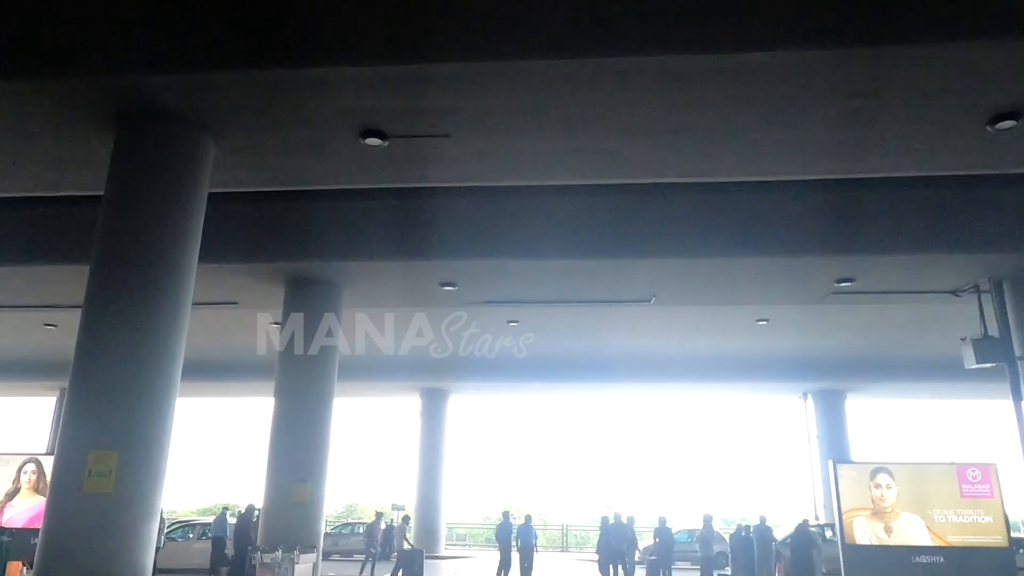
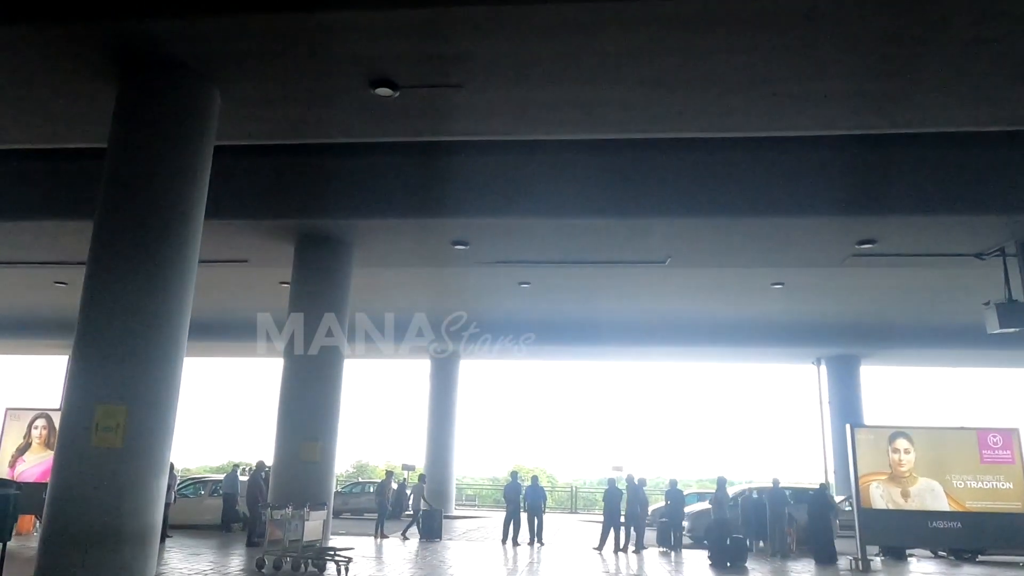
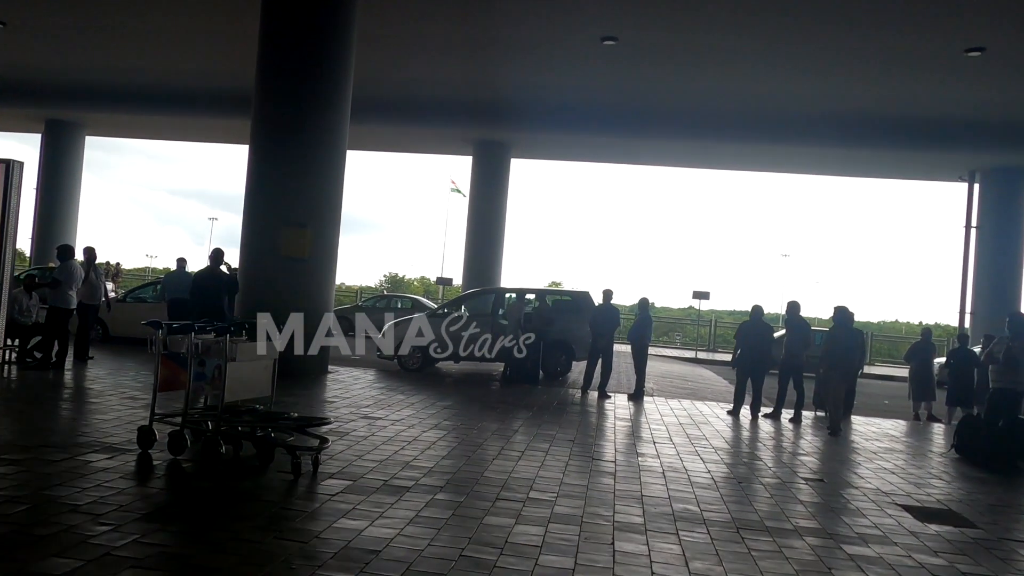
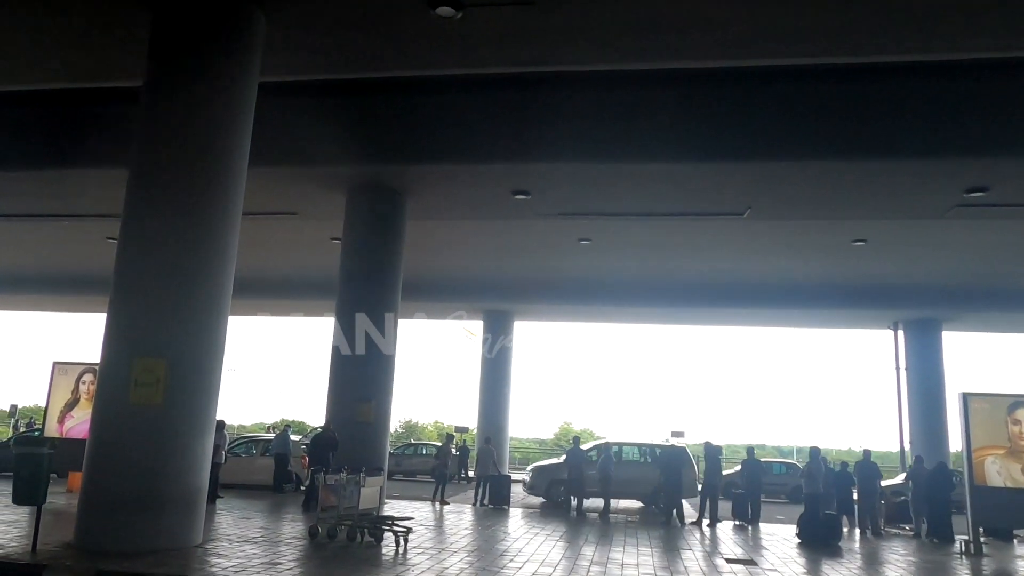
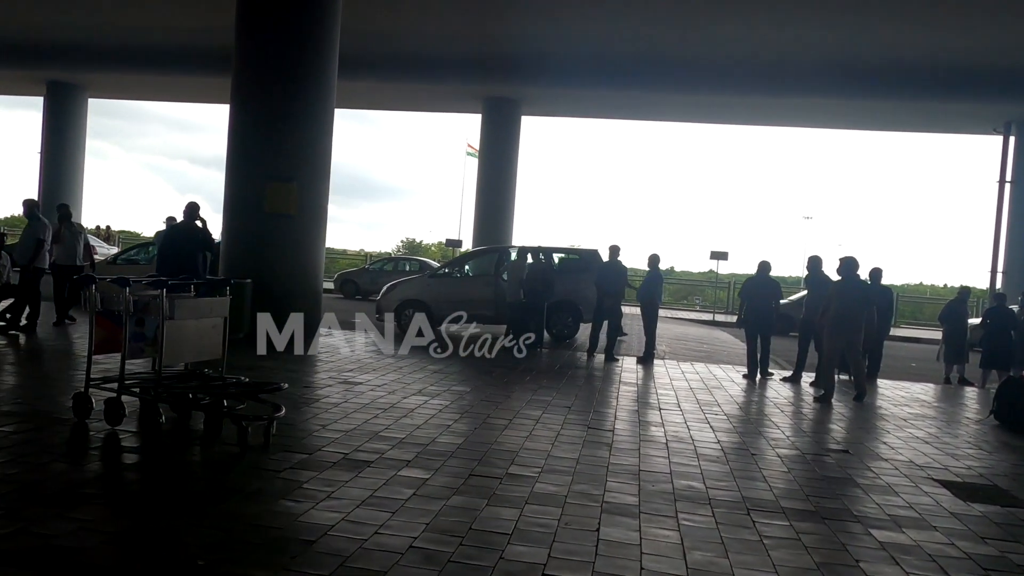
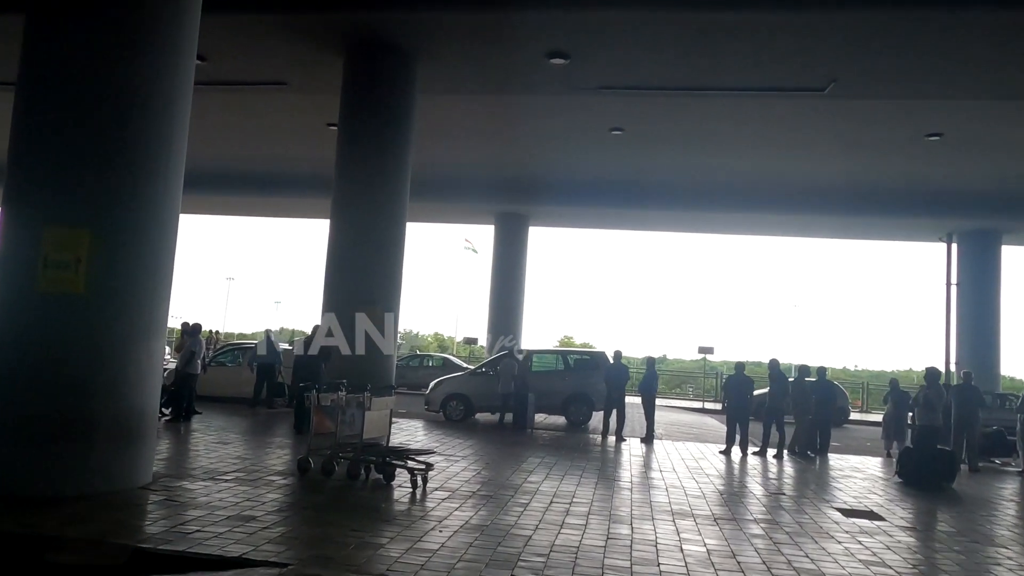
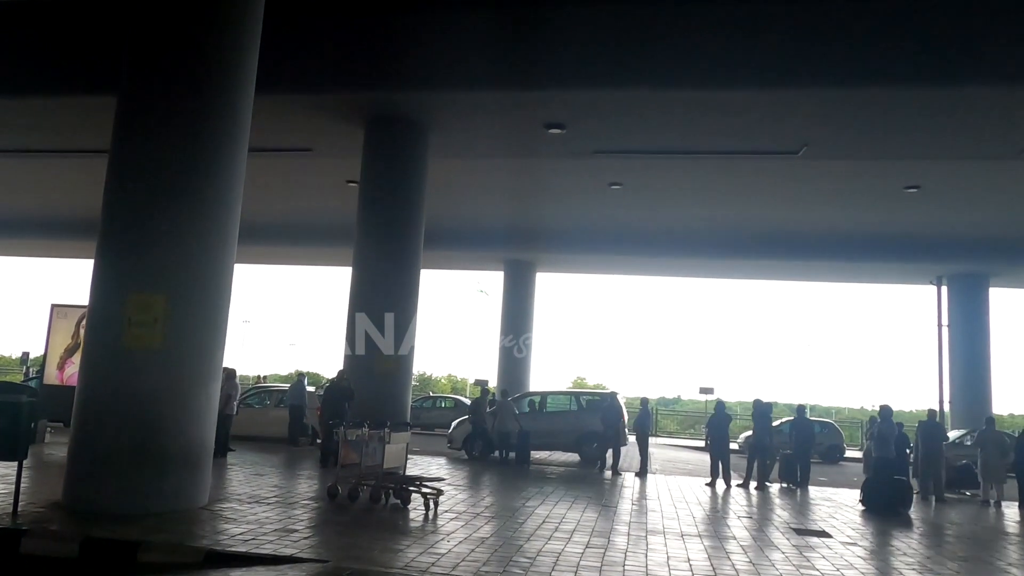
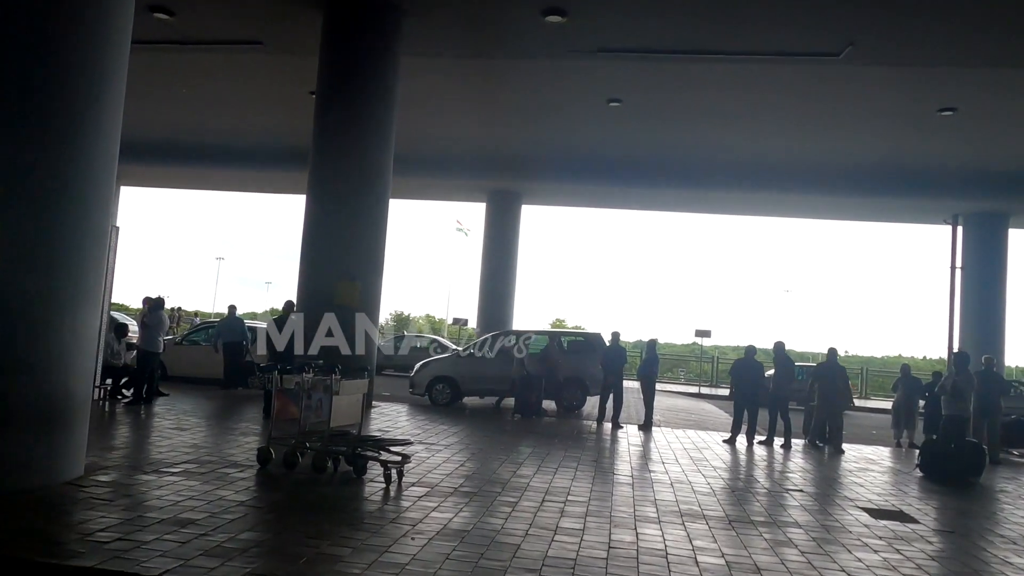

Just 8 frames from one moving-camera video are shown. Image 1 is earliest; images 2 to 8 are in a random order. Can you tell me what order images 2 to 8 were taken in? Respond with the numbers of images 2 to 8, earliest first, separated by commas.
2, 4, 7, 6, 8, 3, 5
